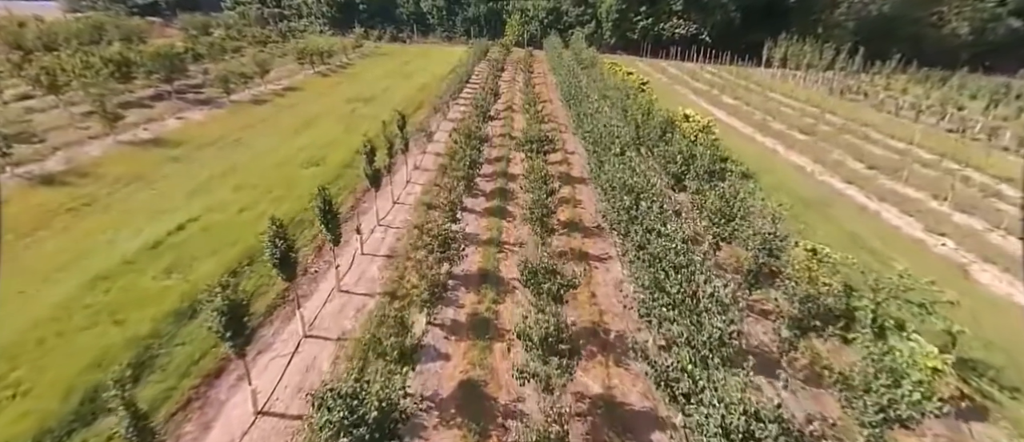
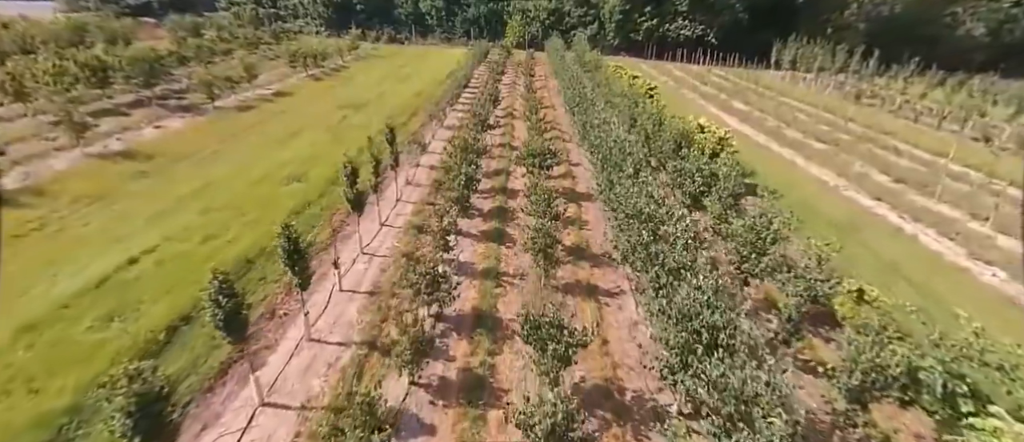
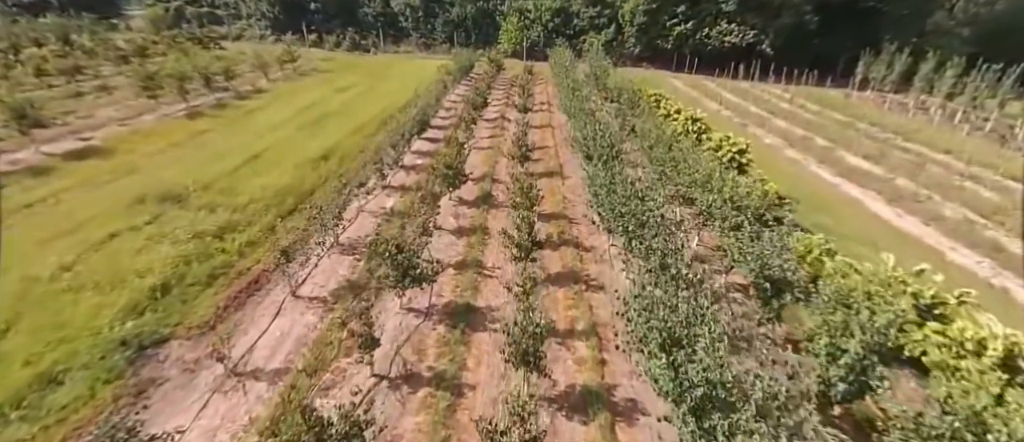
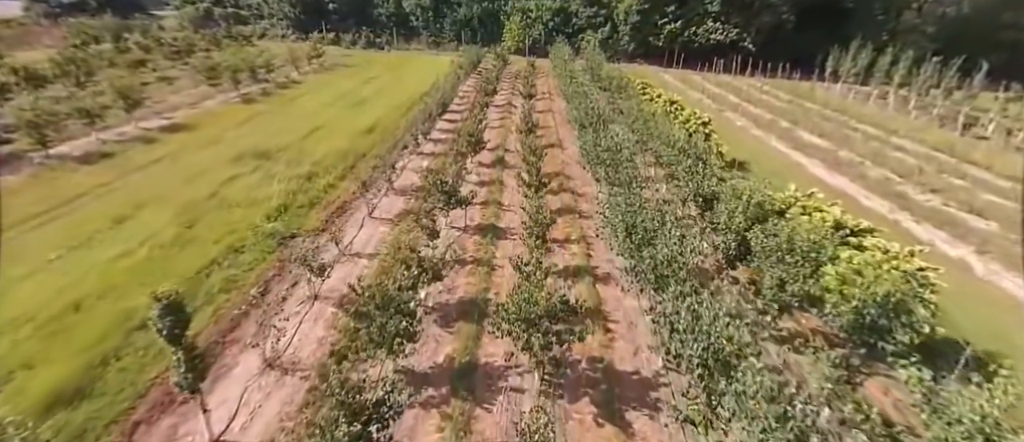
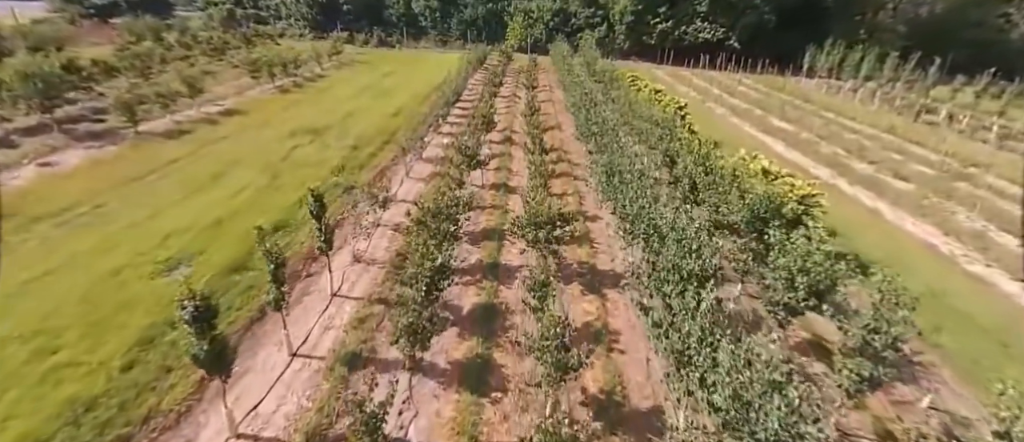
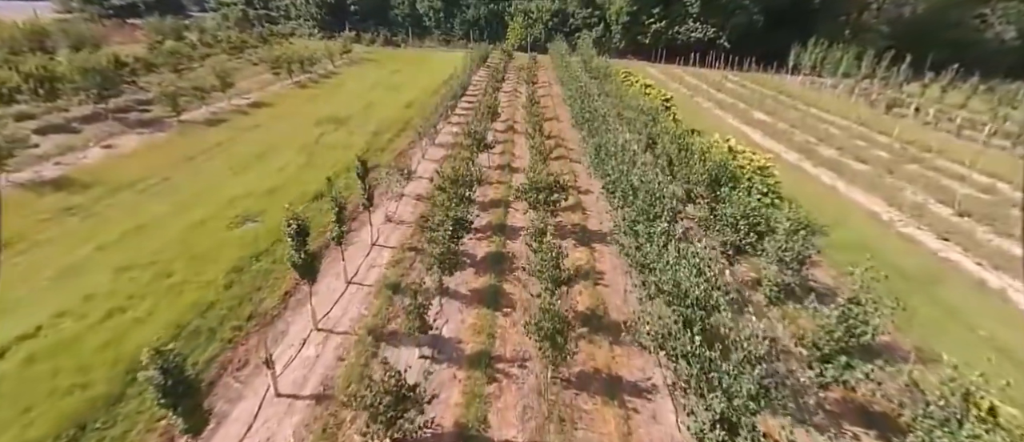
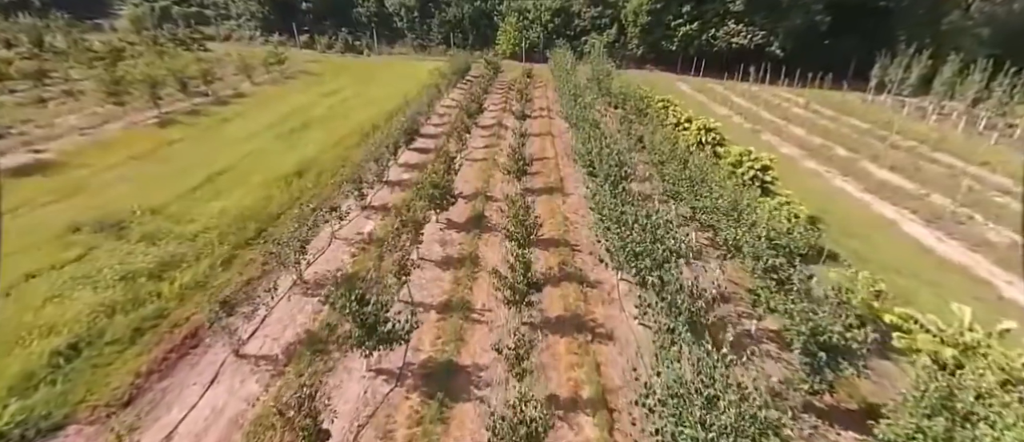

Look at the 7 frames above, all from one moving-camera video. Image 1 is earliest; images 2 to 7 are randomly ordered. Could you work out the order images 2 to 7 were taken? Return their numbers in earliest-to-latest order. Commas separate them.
2, 6, 5, 4, 3, 7
